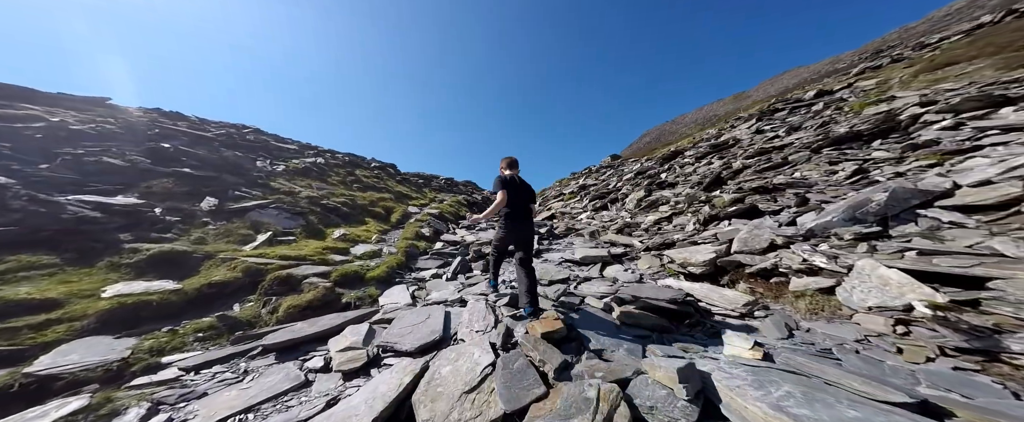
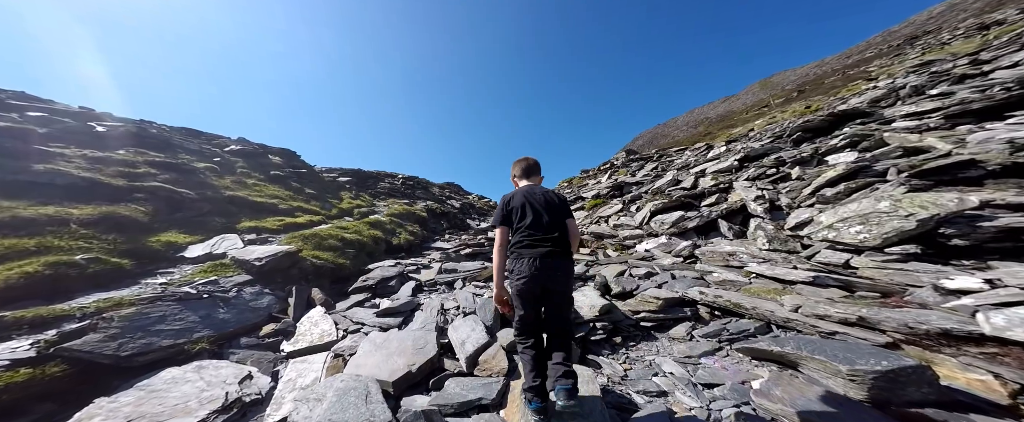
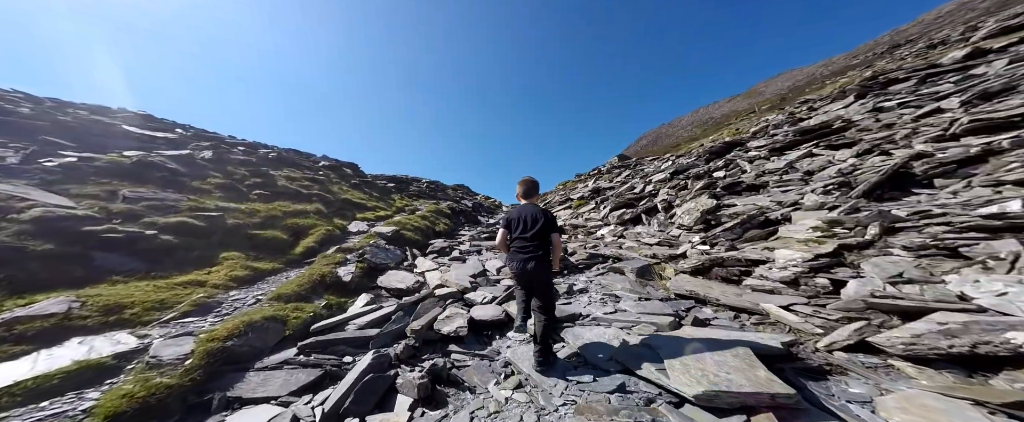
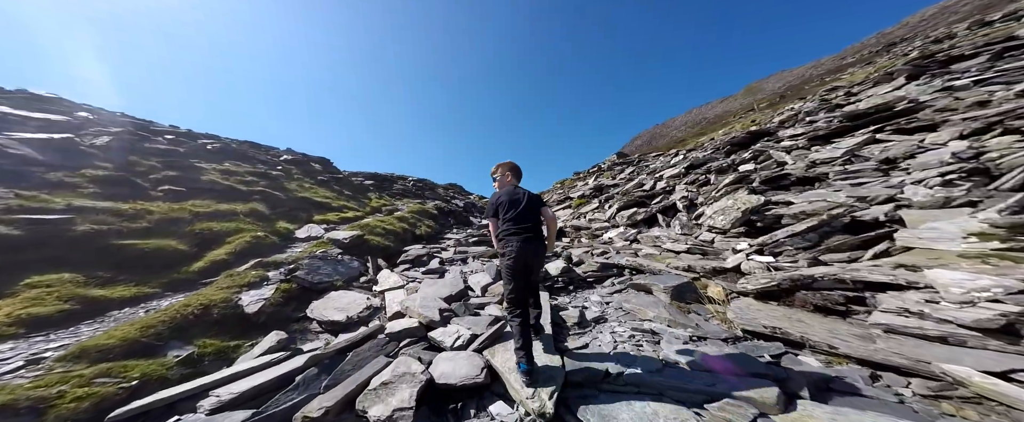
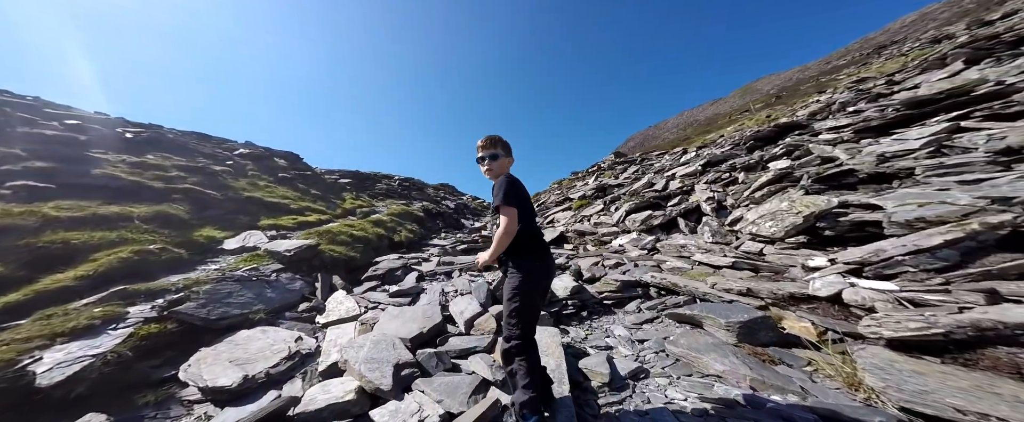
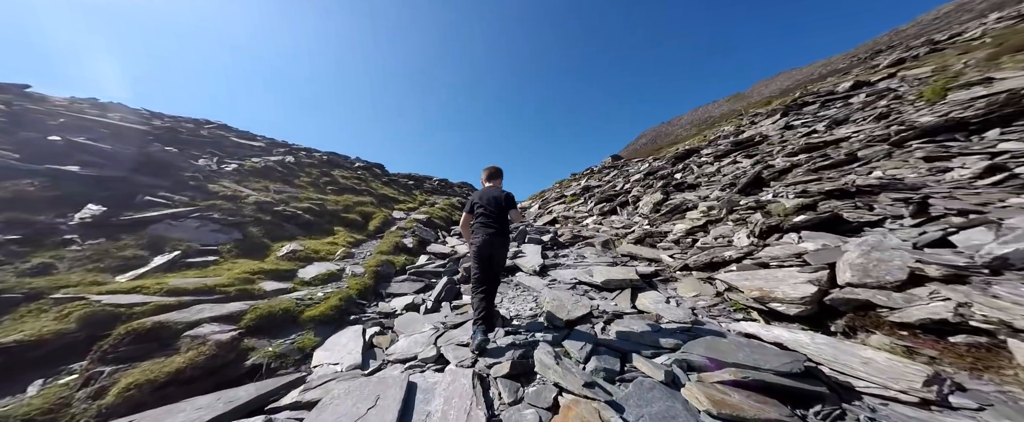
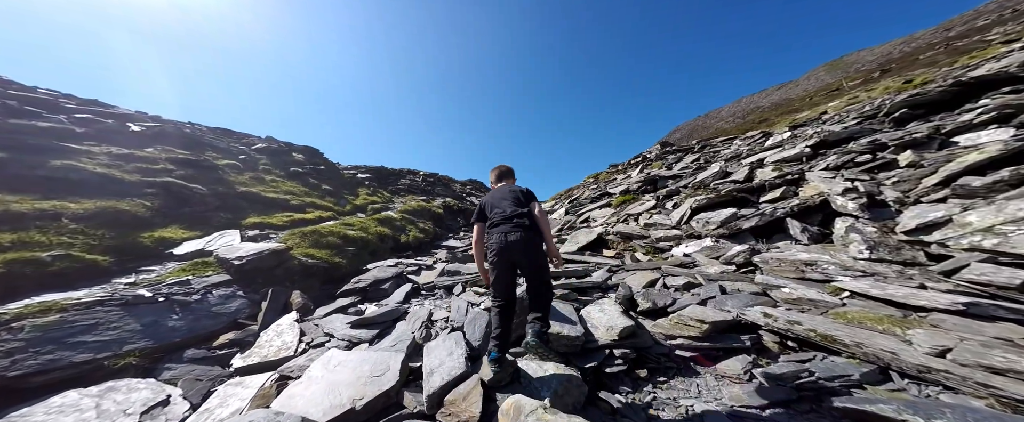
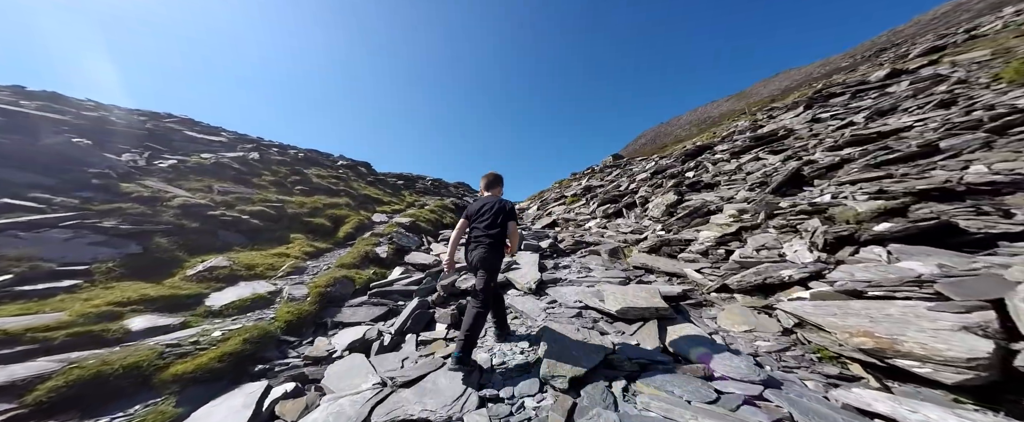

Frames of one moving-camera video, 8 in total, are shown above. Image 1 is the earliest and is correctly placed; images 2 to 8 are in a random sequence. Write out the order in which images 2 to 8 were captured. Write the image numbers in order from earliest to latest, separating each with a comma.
6, 8, 3, 4, 5, 2, 7
